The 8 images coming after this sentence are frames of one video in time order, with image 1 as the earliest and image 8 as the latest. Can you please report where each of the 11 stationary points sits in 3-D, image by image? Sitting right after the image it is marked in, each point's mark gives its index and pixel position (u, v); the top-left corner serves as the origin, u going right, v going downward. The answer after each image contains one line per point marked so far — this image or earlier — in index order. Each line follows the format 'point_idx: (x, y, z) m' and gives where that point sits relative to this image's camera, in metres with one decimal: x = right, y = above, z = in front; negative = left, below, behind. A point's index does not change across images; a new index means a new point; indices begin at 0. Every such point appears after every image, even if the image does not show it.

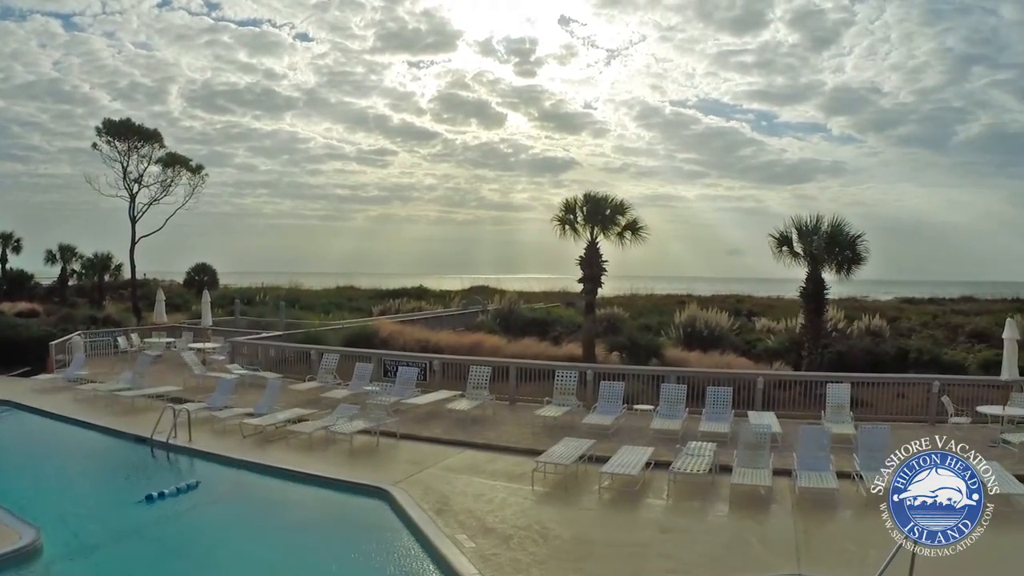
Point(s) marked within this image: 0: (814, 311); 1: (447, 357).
0: (+6.8, -0.7, +13.5) m
1: (-1.4, -1.5, +13.2) m
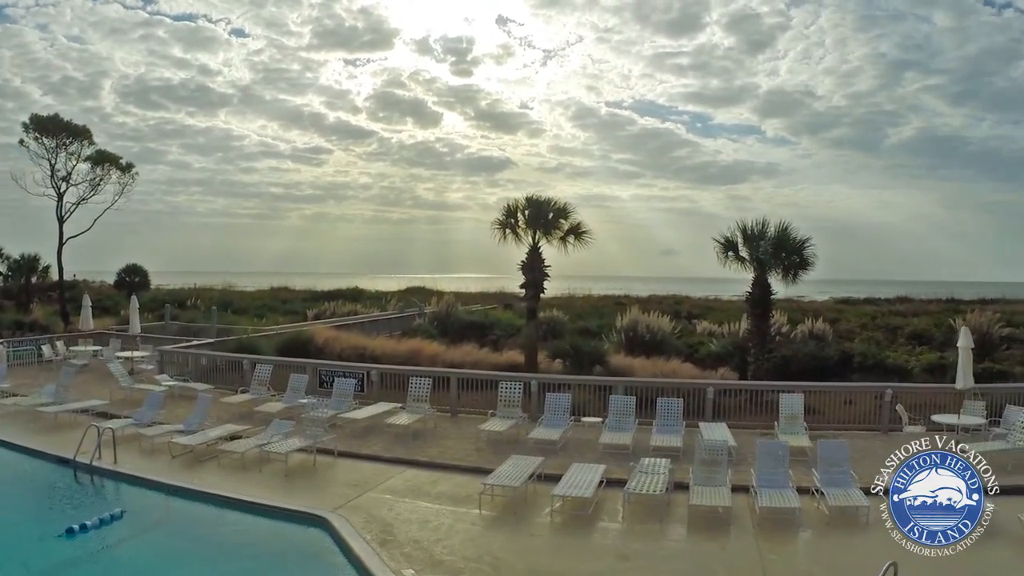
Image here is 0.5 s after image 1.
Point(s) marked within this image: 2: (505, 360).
0: (+5.6, -0.8, +13.6) m
1: (-2.5, -1.7, +12.5) m
2: (-0.2, -1.9, +15.6) m
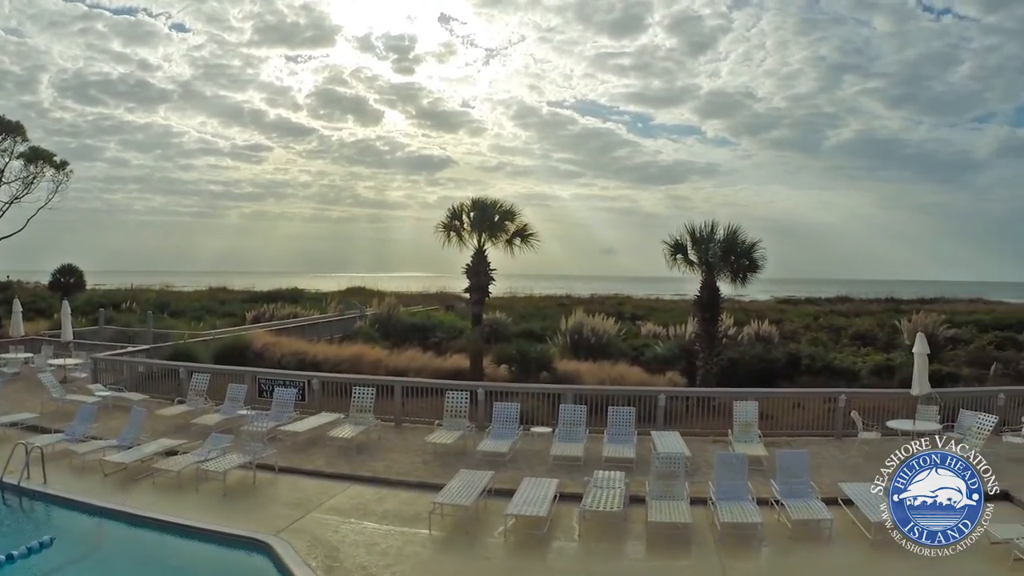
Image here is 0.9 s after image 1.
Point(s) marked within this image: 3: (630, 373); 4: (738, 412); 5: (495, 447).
0: (+4.5, -0.8, +13.7) m
1: (-3.5, -1.8, +11.9) m
2: (-1.4, -2.0, +15.2) m
3: (+2.6, -1.9, +13.2) m
4: (+3.4, -1.9, +9.1) m
5: (-0.2, -2.2, +8.7) m
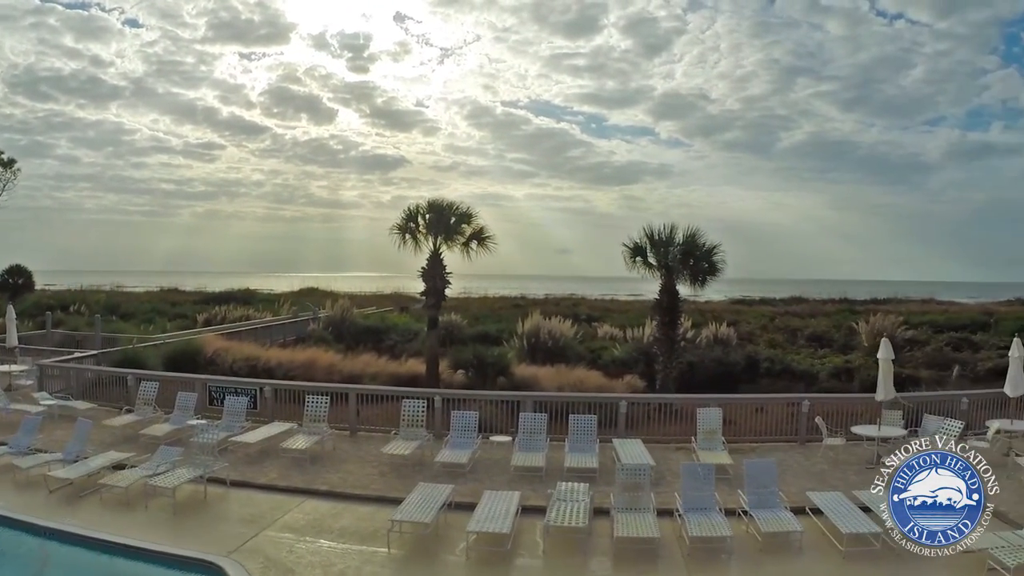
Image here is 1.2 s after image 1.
0: (+3.5, -0.8, +13.7) m
1: (-4.2, -1.9, +11.3) m
2: (-2.4, -2.0, +14.8) m
3: (+1.7, -1.9, +13.0) m
4: (+2.9, -2.0, +9.0) m
5: (-0.8, -2.3, +8.3) m
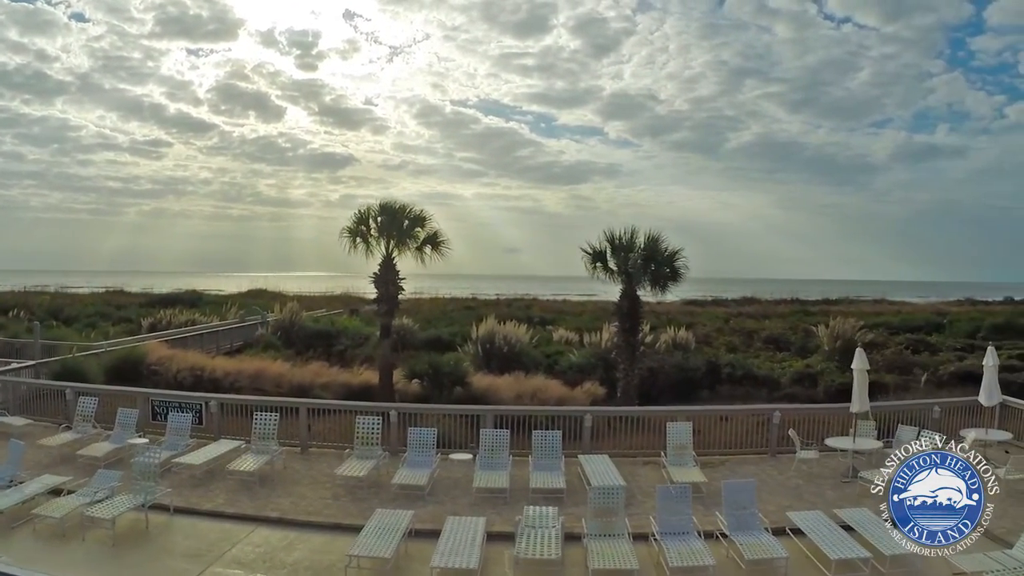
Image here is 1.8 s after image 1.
0: (+2.6, -0.9, +13.5) m
1: (-4.9, -2.1, +10.5) m
2: (-3.4, -2.2, +14.1) m
3: (+0.9, -2.0, +12.7) m
4: (+2.3, -2.0, +8.8) m
5: (-1.3, -2.4, +7.8) m
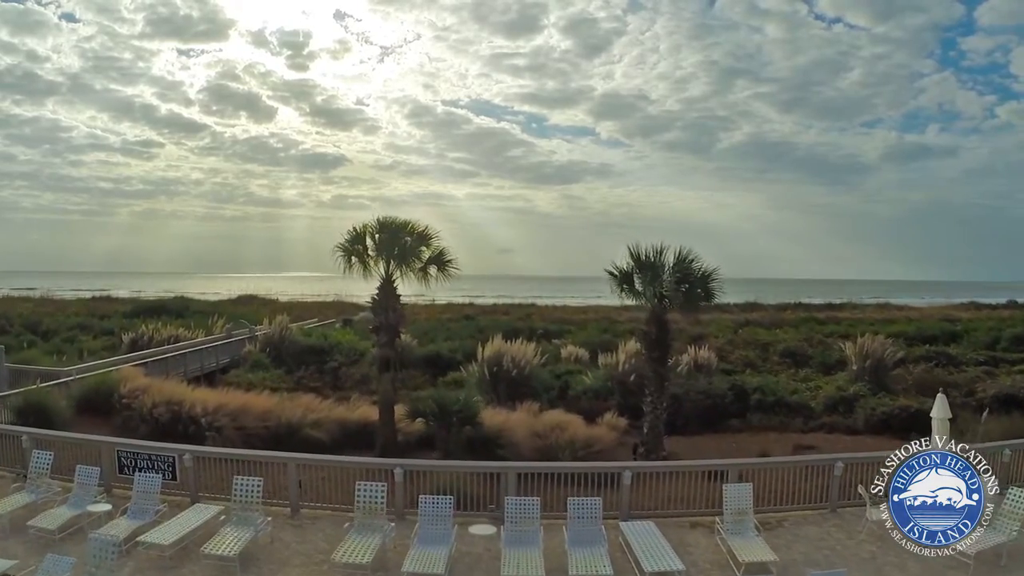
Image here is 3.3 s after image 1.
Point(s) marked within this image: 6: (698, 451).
0: (+2.9, -1.4, +12.3) m
1: (-4.6, -2.5, +9.2) m
2: (-3.1, -2.6, +12.8) m
3: (+1.2, -2.5, +11.5) m
4: (+2.6, -2.5, +7.5) m
5: (-0.9, -2.9, +6.5) m
6: (+3.6, -3.2, +11.9) m
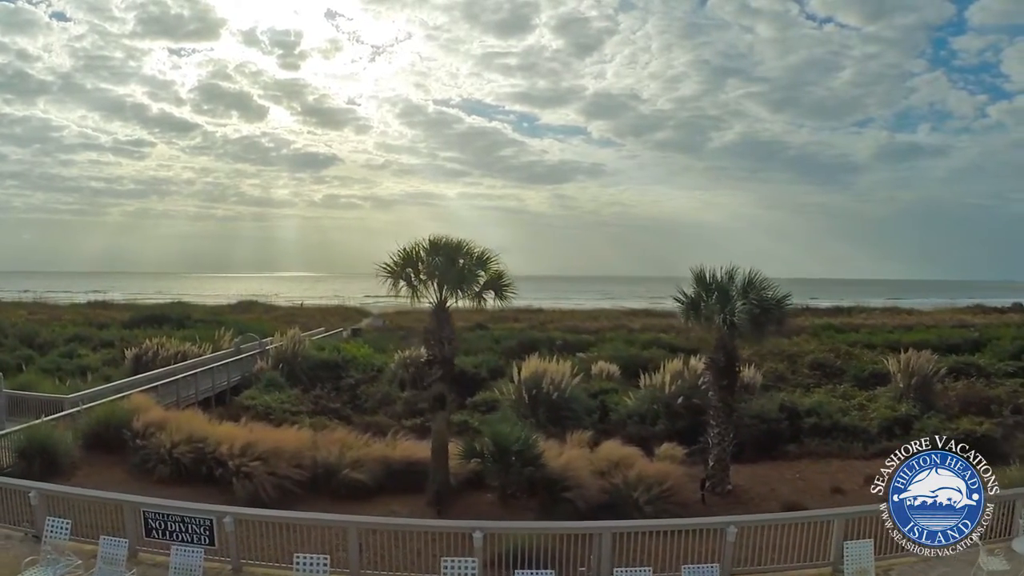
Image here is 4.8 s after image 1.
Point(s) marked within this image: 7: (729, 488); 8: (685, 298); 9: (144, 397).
0: (+3.8, -1.8, +11.6) m
1: (-3.7, -3.0, +8.4) m
2: (-2.2, -3.1, +12.0) m
3: (+2.1, -2.9, +10.7) m
4: (+3.6, -2.9, +6.8) m
5: (+0.1, -3.3, +5.8) m
6: (+4.6, -3.6, +11.2) m
7: (+3.7, -3.5, +10.6) m
8: (+3.0, -0.1, +11.1) m
9: (-9.7, -2.9, +16.1) m
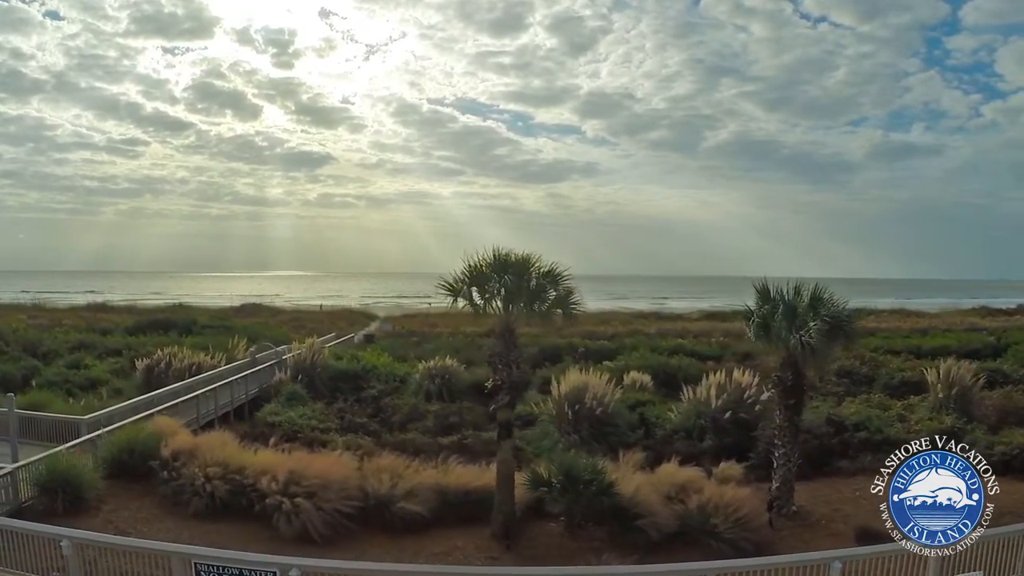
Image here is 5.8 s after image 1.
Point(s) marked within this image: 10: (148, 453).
0: (+4.8, -2.0, +11.3) m
1: (-2.7, -3.3, +8.1) m
2: (-1.2, -3.3, +11.7) m
3: (+3.1, -3.2, +10.4) m
4: (+4.6, -3.2, +6.5) m
5: (+1.1, -3.6, +5.5) m
6: (+5.6, -3.9, +11.0) m
7: (+4.7, -3.7, +10.3) m
8: (+4.0, -0.4, +10.8) m
9: (-8.8, -3.2, +15.7) m
10: (-8.8, -3.6, +14.7) m
